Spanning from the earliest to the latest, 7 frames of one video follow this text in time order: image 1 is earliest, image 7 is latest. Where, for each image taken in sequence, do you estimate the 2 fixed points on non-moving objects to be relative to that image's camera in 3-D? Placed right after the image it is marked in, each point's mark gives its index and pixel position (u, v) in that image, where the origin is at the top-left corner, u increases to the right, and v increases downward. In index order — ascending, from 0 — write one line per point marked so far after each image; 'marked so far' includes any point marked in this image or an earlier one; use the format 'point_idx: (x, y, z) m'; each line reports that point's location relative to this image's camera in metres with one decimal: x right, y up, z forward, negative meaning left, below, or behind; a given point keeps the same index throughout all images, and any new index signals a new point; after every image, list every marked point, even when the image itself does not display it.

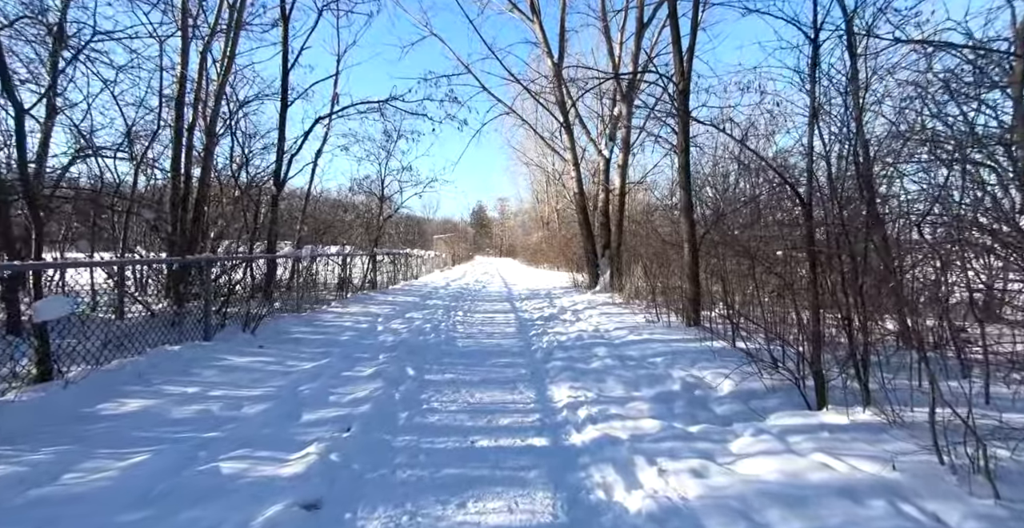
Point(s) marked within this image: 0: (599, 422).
0: (+0.6, -1.1, +3.3) m
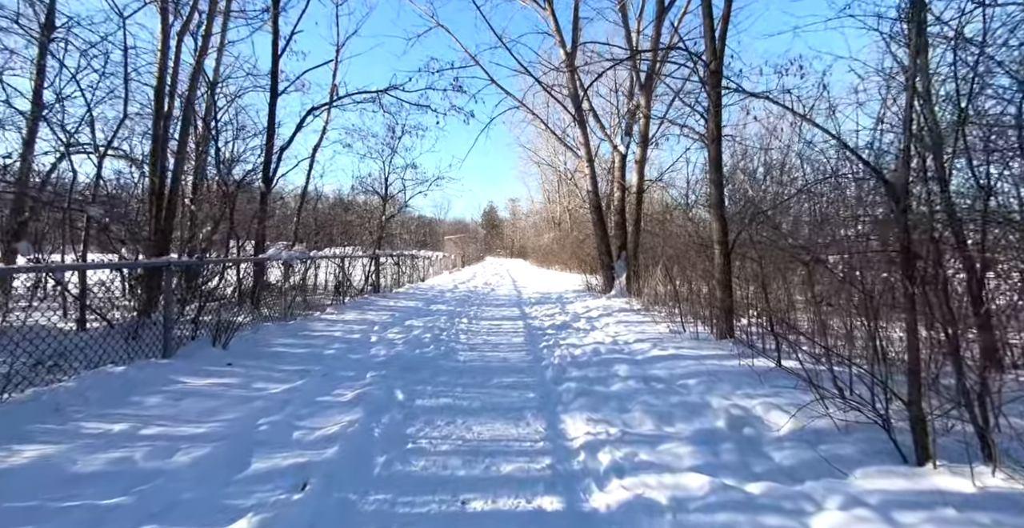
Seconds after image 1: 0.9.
0: (+0.7, -1.2, +2.6) m
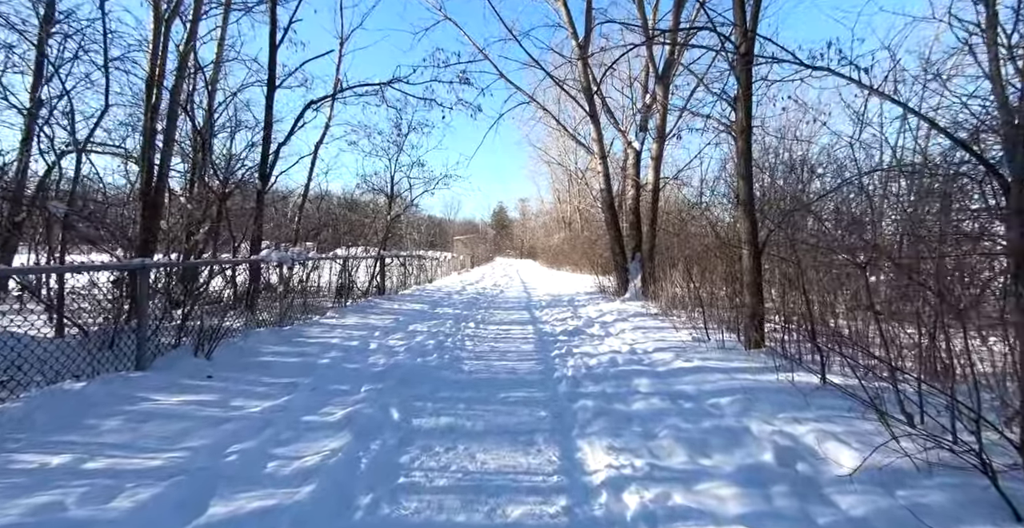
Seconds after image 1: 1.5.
0: (+0.7, -1.2, +2.1) m
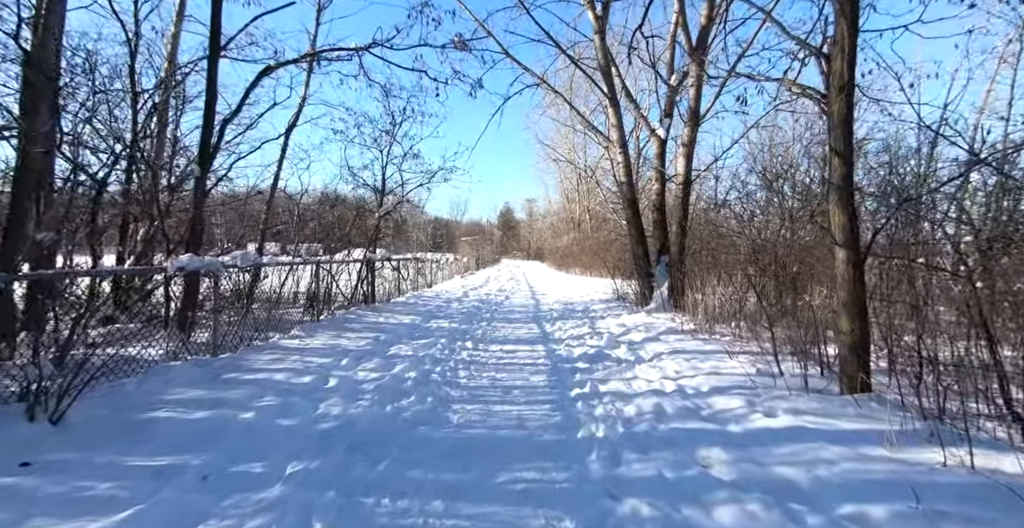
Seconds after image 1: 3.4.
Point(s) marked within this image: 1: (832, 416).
0: (+0.7, -1.3, +0.6) m
1: (+2.3, -1.1, +3.3) m
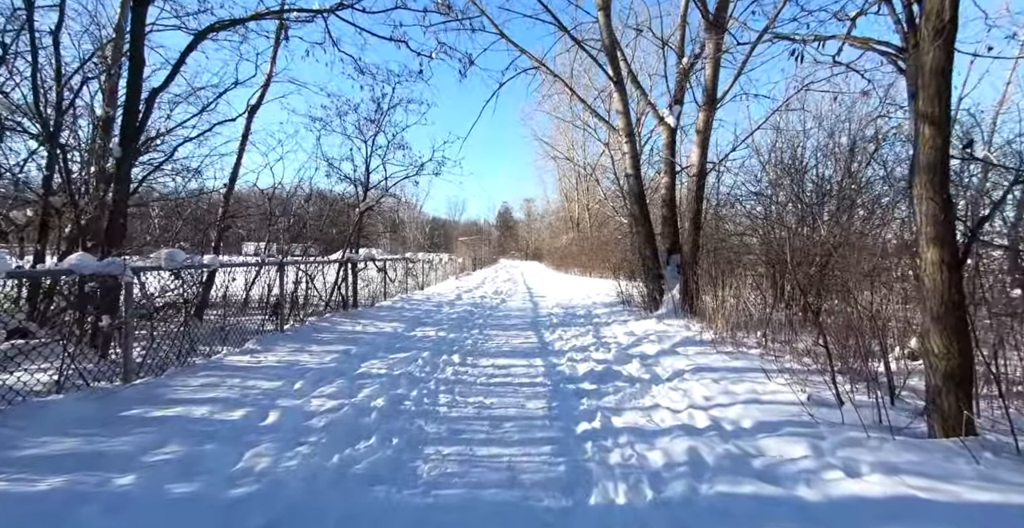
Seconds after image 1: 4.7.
0: (+0.6, -1.3, -0.3) m
1: (+2.3, -1.1, +2.4) m
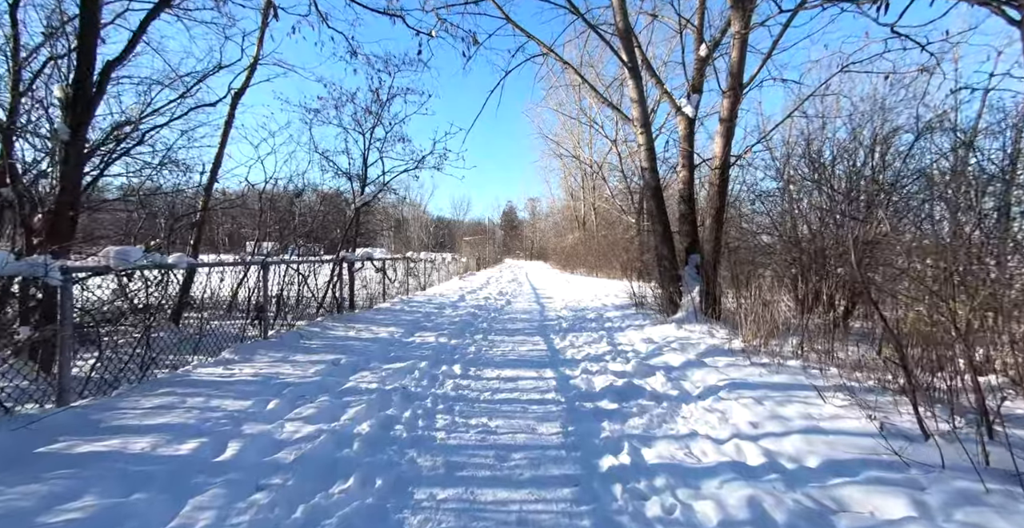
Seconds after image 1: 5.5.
0: (+0.7, -1.3, -0.9) m
1: (+2.3, -1.1, +1.7) m
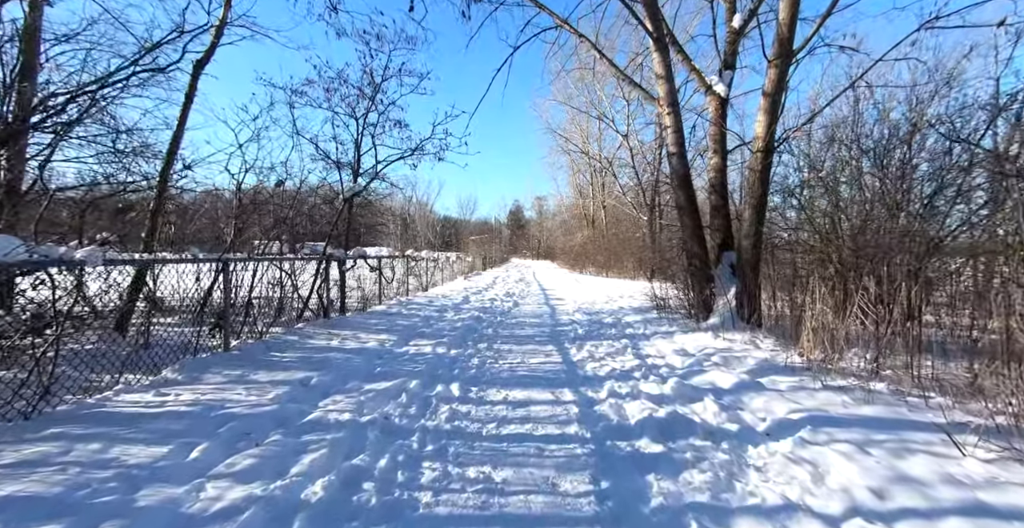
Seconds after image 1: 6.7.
0: (+0.7, -1.3, -1.9) m
1: (+2.4, -1.1, +0.7) m
